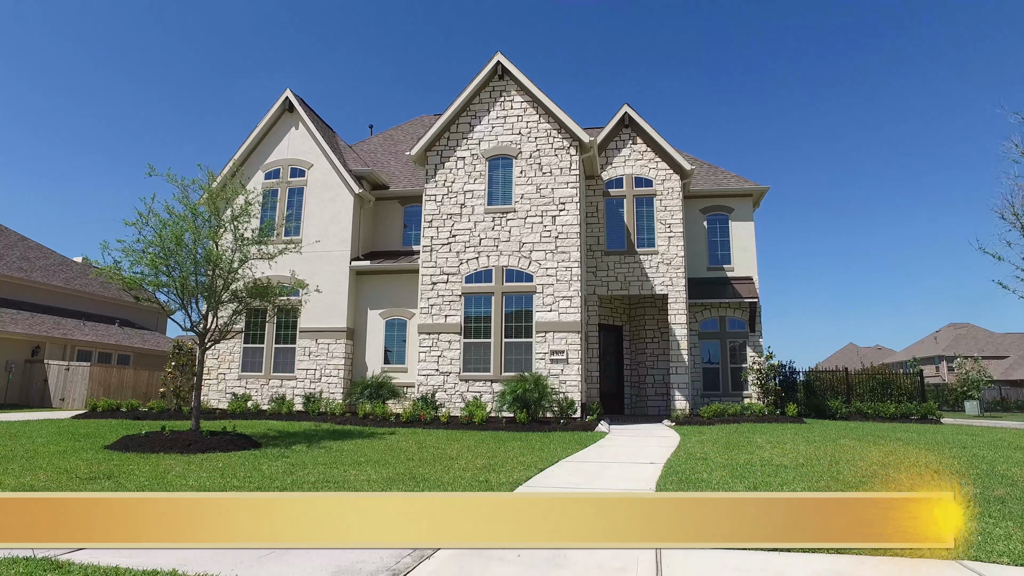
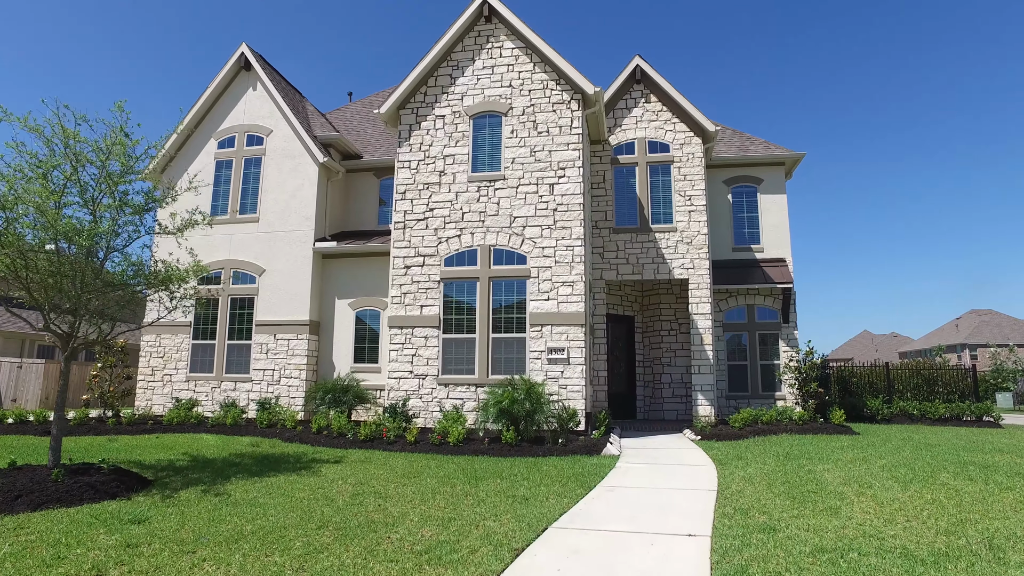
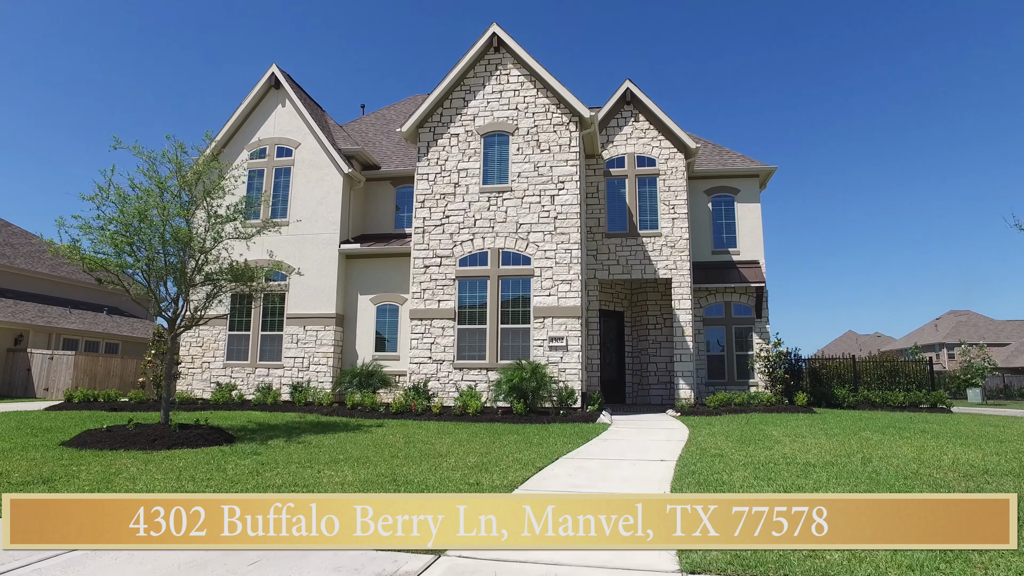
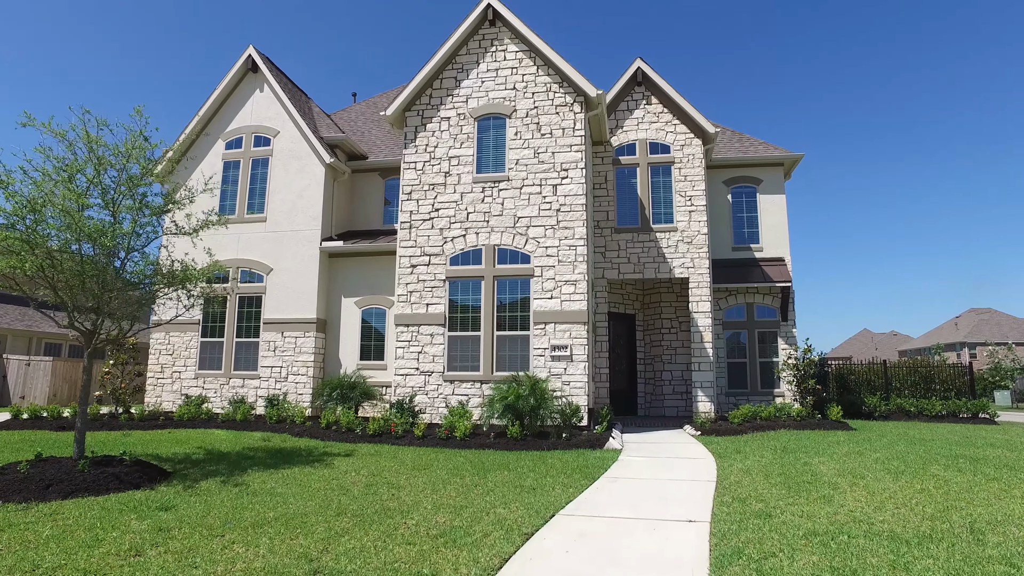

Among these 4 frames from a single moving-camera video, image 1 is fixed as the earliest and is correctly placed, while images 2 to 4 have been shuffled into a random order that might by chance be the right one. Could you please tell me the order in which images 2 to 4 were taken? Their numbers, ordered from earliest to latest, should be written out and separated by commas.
3, 4, 2
